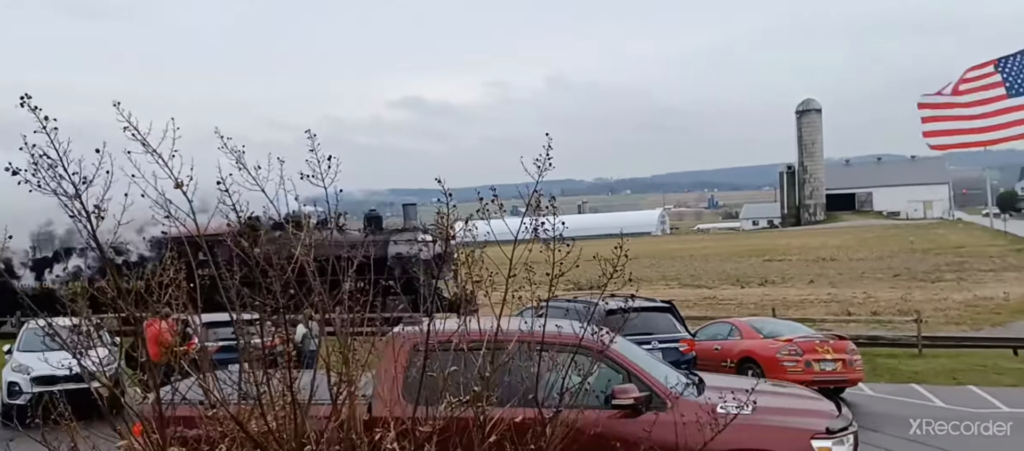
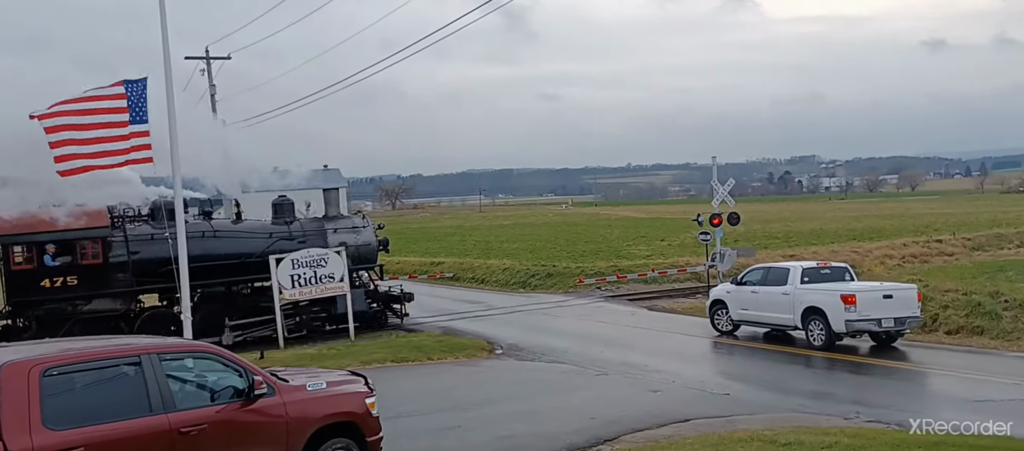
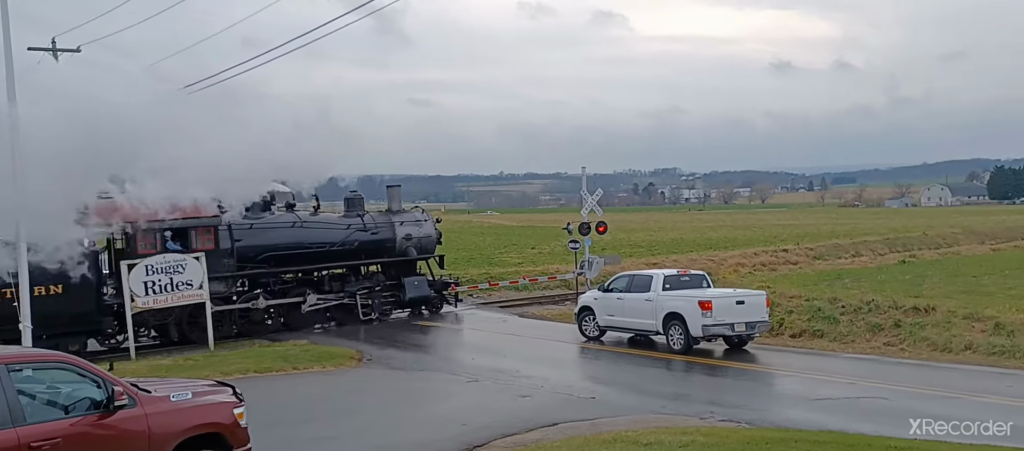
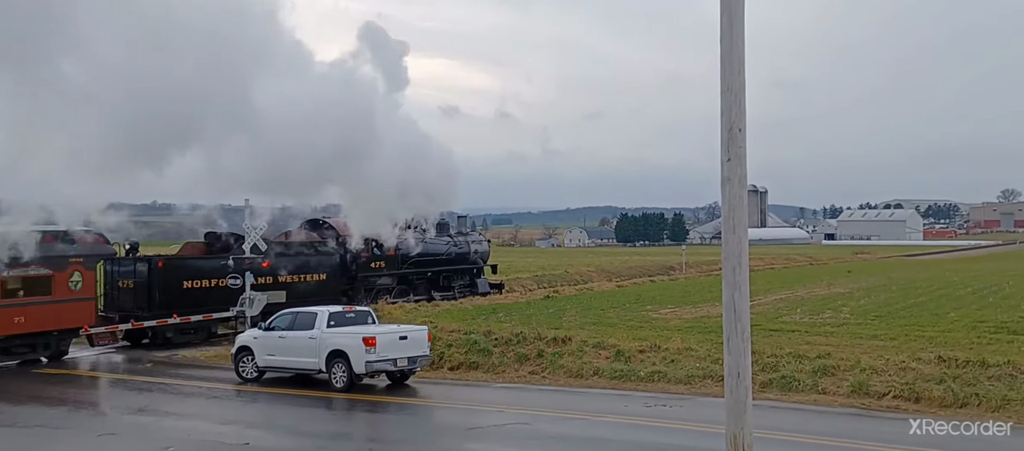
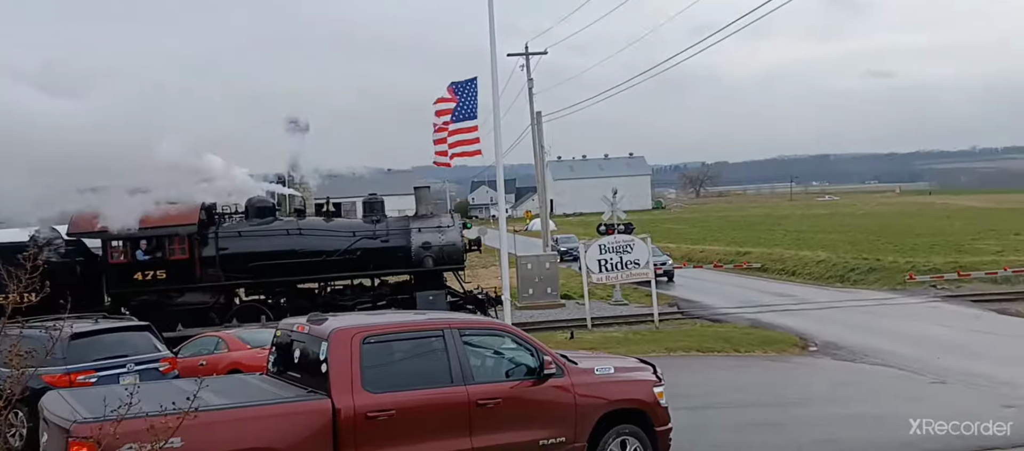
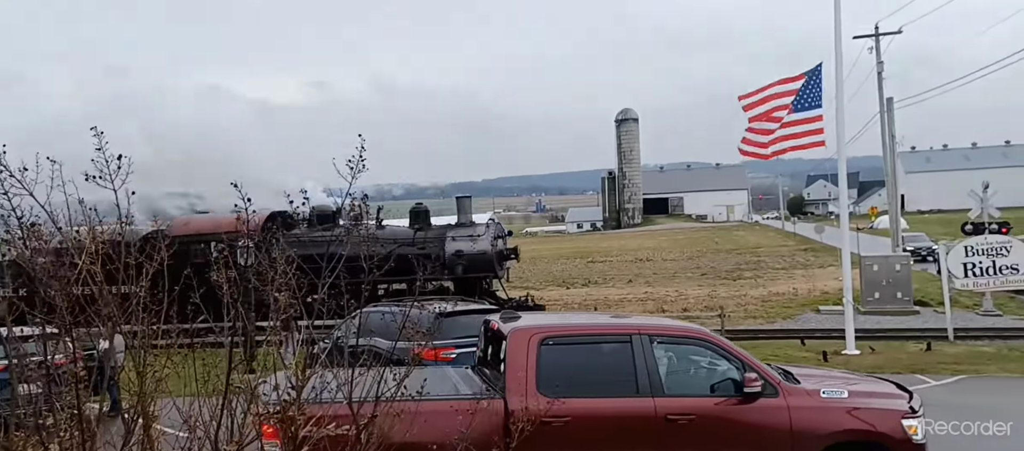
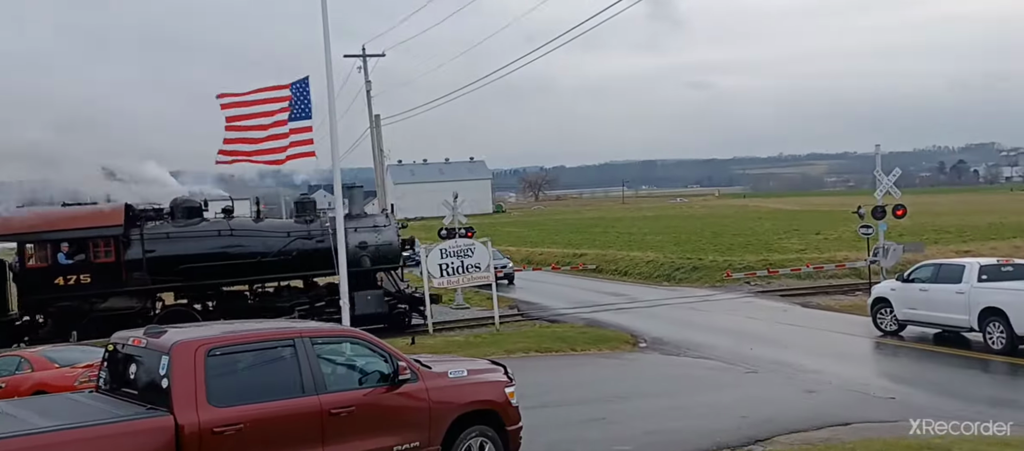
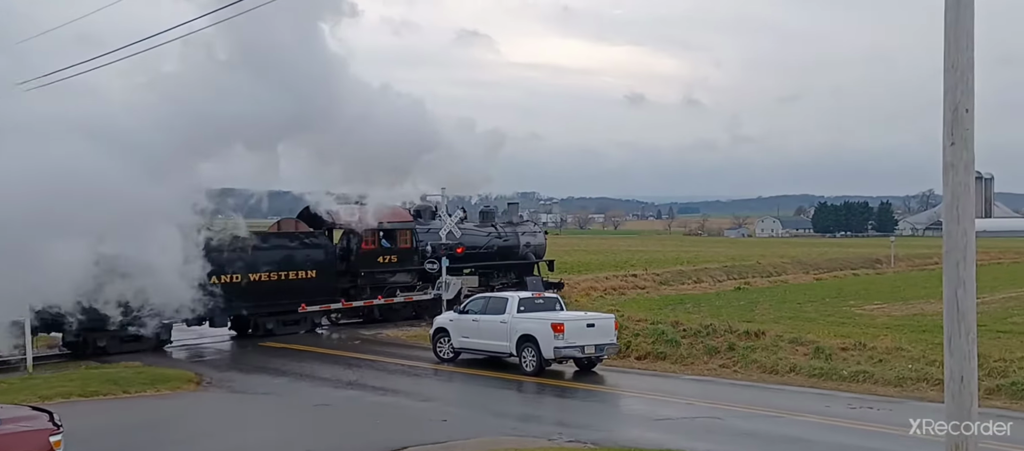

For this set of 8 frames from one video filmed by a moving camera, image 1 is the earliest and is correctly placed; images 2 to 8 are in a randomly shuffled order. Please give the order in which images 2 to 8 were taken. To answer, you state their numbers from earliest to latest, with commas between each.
6, 5, 7, 2, 3, 8, 4
